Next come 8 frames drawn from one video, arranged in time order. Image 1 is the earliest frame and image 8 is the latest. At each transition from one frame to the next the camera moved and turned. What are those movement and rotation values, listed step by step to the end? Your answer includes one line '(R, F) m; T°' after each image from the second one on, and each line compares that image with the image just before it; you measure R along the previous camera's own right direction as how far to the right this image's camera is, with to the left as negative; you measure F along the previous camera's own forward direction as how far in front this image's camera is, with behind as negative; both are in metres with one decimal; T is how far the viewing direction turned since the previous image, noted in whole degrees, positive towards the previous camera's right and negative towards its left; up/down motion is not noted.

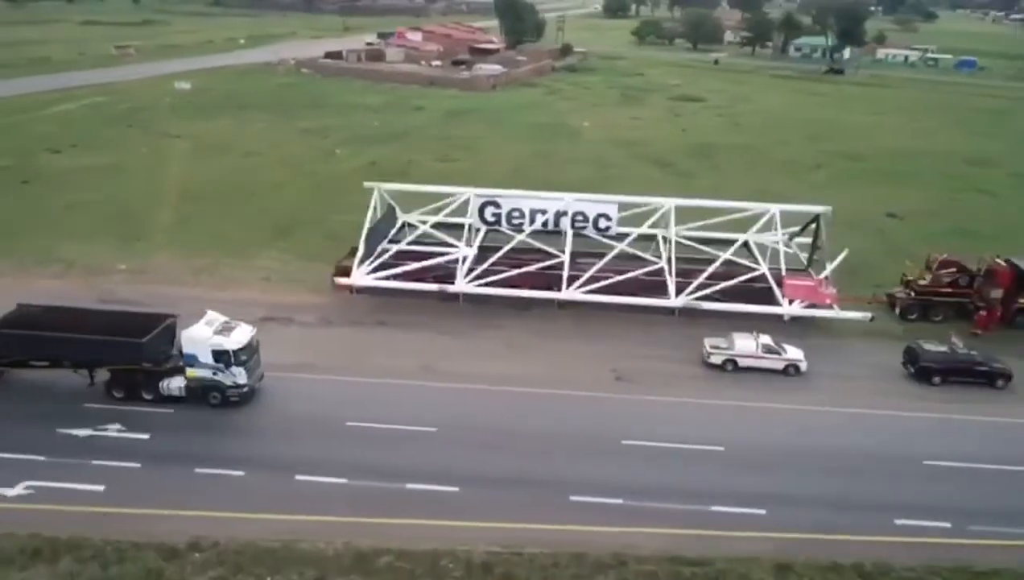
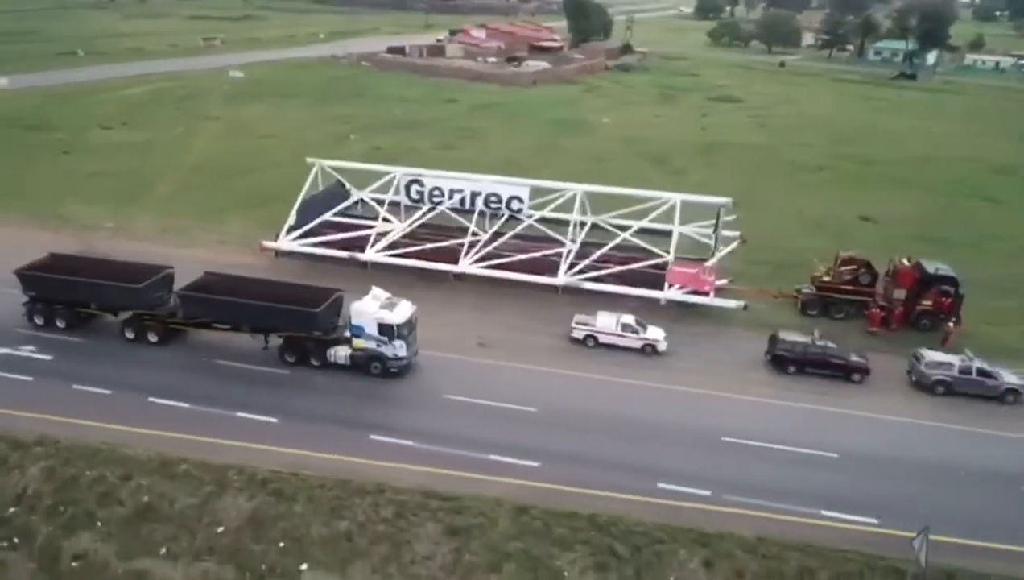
(+9.0, -1.5) m; -8°
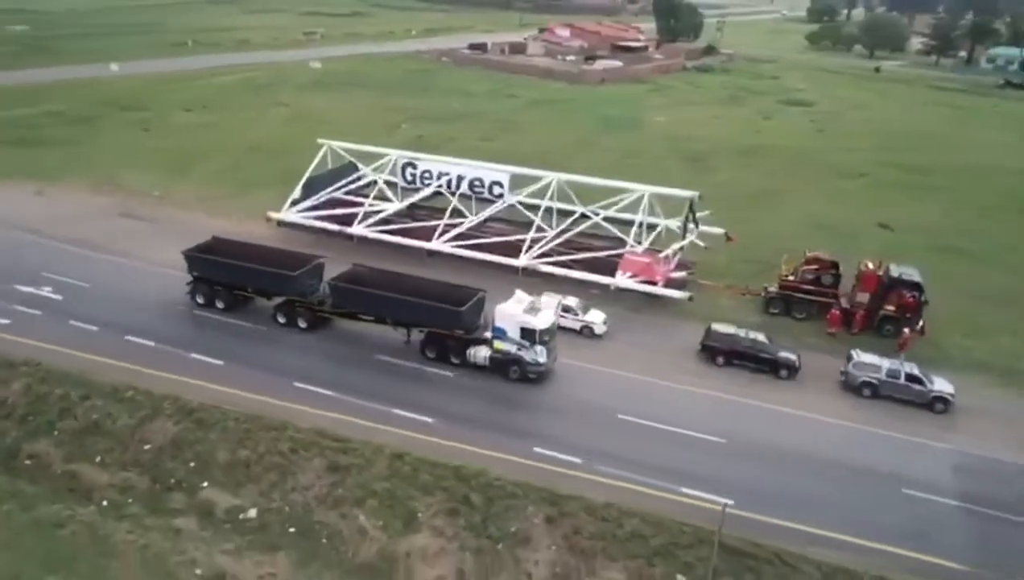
(+6.5, -1.2) m; -8°
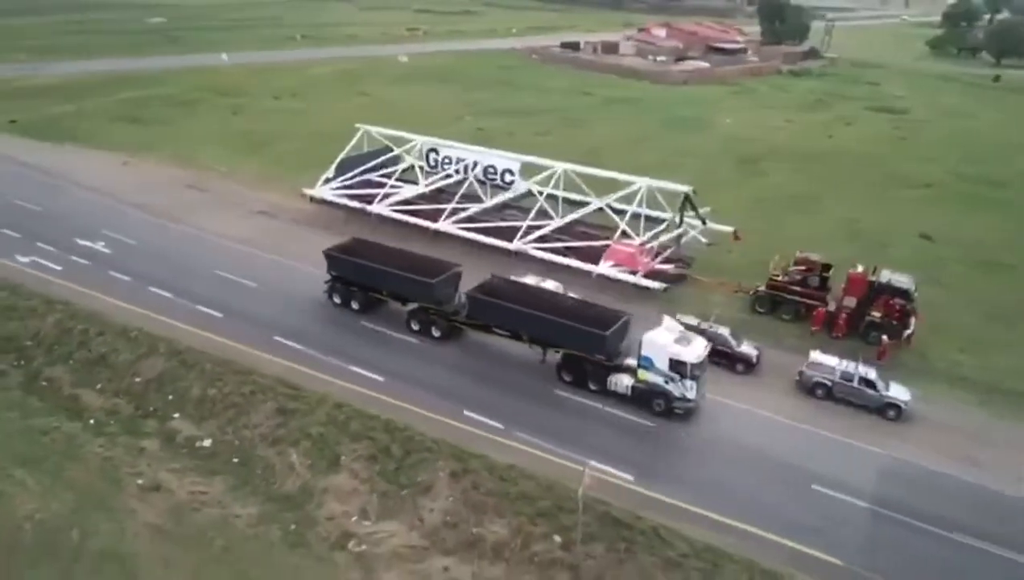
(+5.6, -1.0) m; -9°
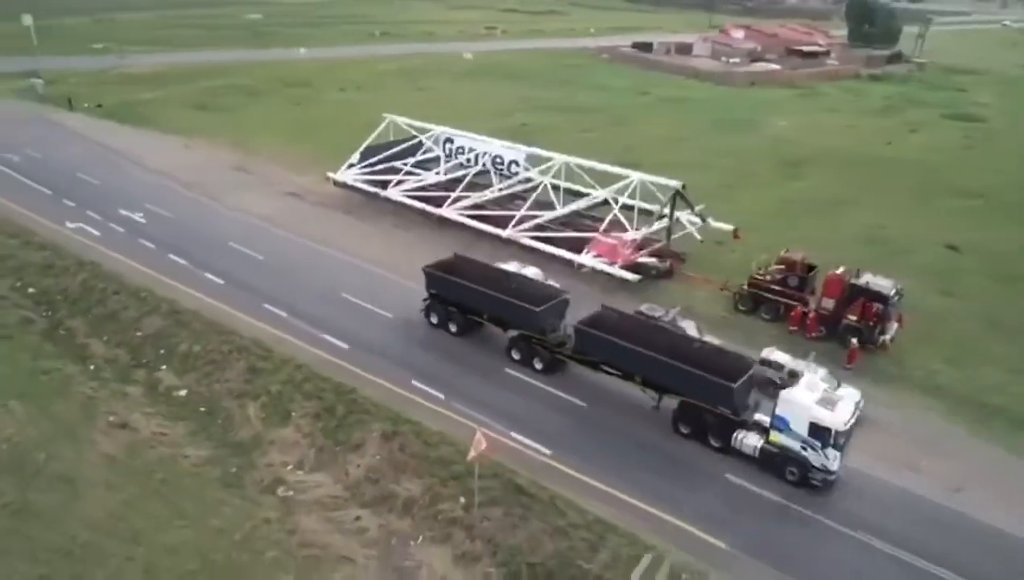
(+4.8, -0.9) m; -7°
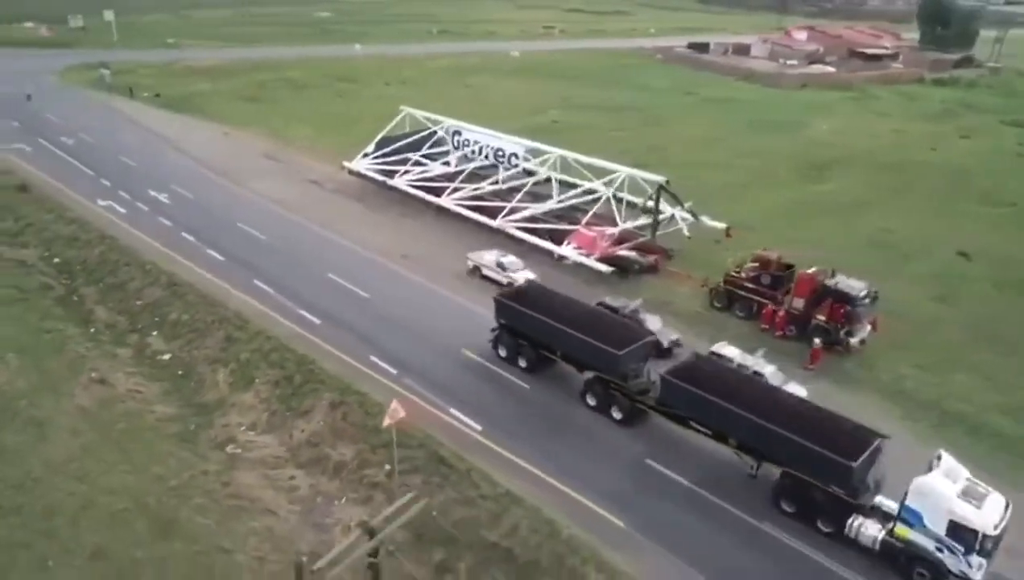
(+4.2, -0.7) m; -5°
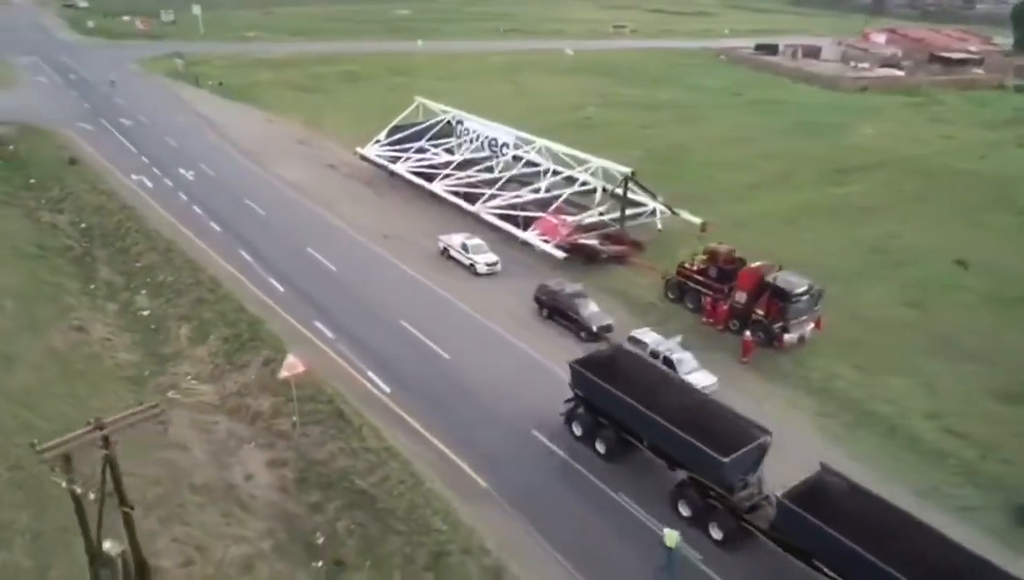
(+5.9, -0.9) m; -7°
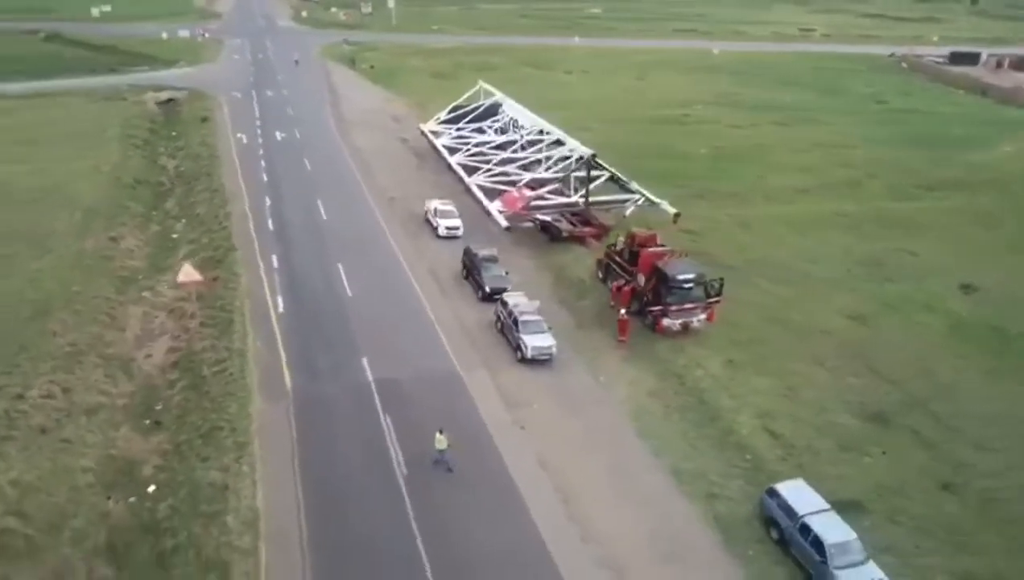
(+12.7, -0.7) m; -16°
